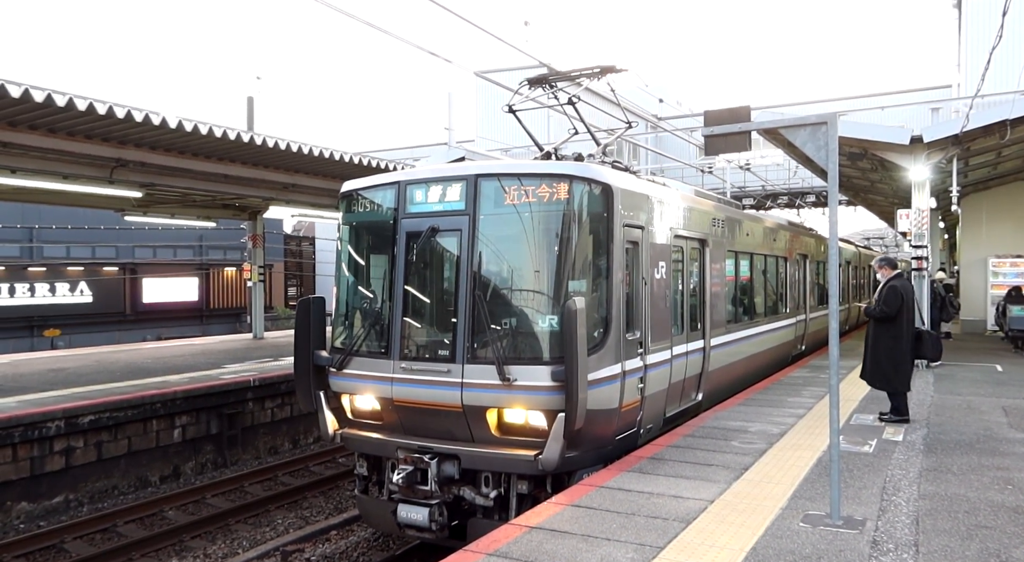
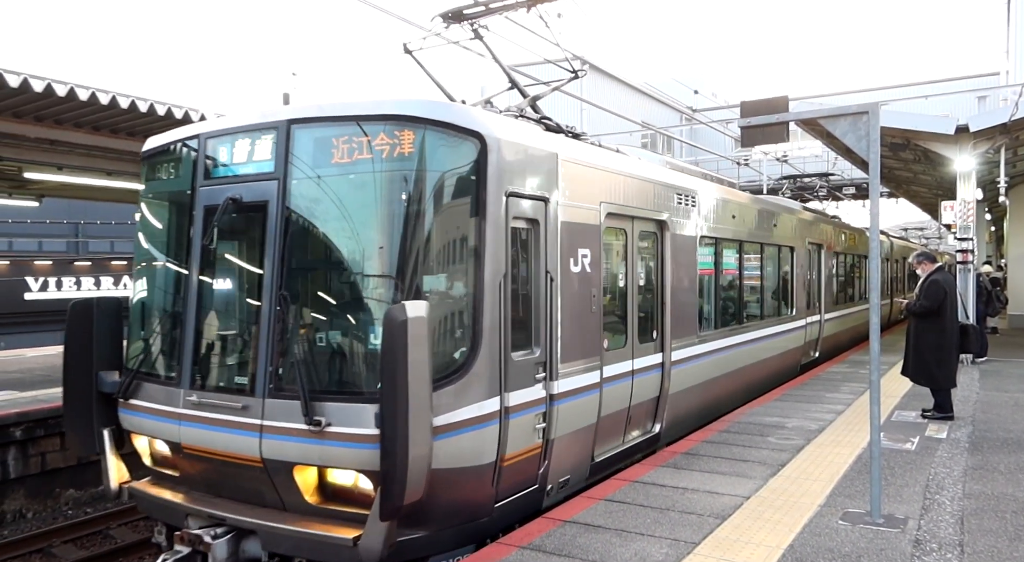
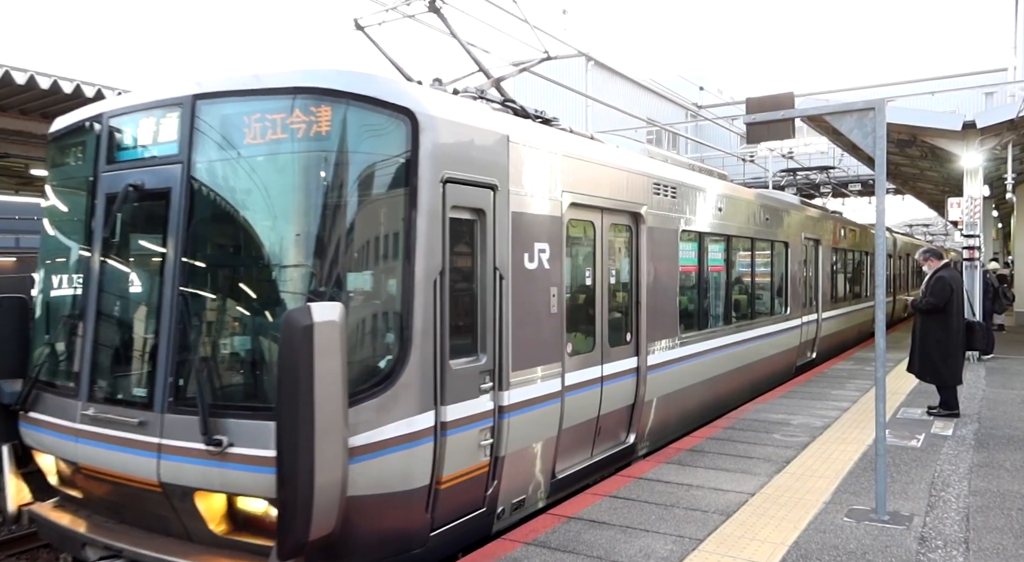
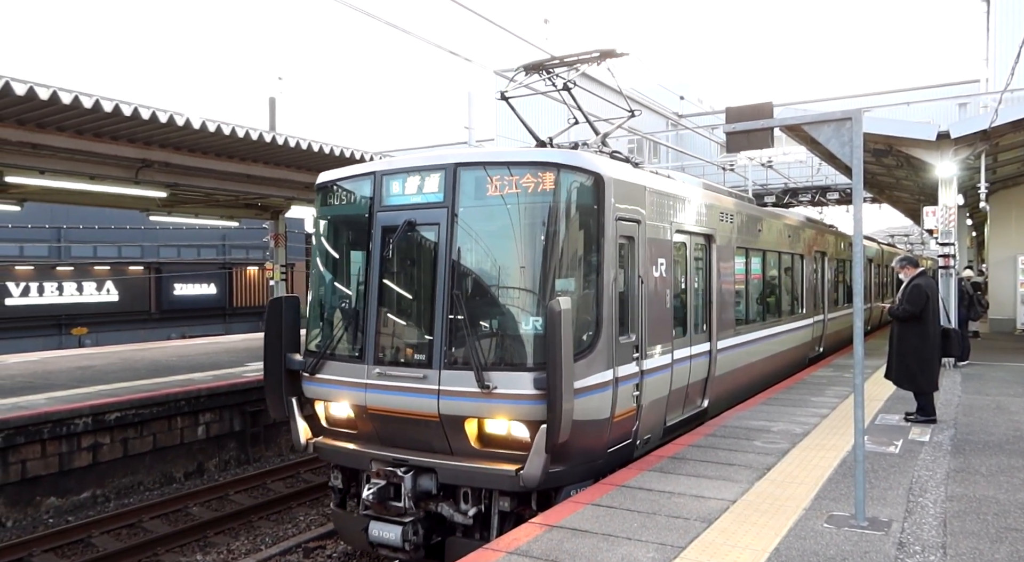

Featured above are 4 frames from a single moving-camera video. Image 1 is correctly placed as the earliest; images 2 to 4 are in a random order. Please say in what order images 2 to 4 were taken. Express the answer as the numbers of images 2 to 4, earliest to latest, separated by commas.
4, 2, 3
